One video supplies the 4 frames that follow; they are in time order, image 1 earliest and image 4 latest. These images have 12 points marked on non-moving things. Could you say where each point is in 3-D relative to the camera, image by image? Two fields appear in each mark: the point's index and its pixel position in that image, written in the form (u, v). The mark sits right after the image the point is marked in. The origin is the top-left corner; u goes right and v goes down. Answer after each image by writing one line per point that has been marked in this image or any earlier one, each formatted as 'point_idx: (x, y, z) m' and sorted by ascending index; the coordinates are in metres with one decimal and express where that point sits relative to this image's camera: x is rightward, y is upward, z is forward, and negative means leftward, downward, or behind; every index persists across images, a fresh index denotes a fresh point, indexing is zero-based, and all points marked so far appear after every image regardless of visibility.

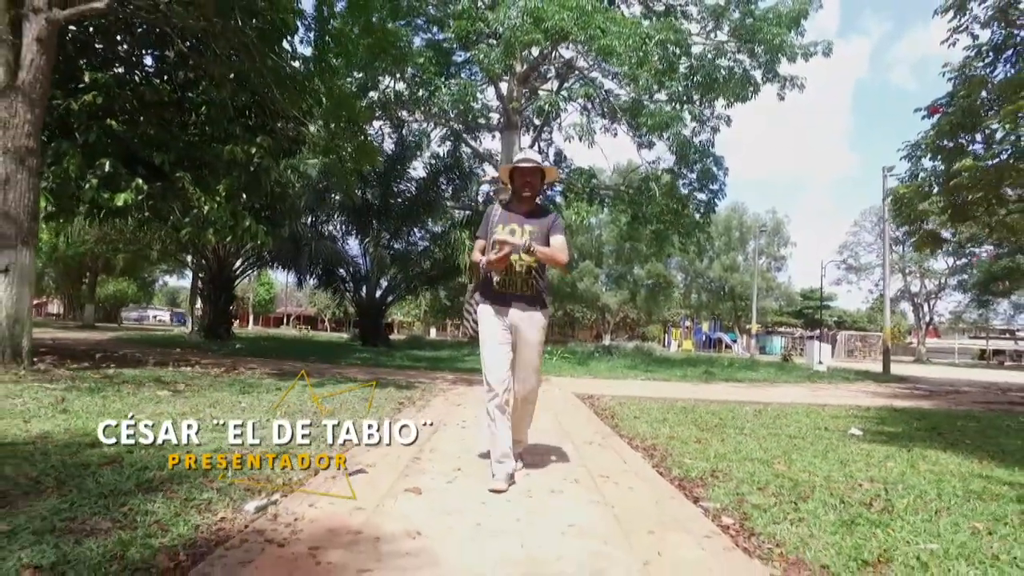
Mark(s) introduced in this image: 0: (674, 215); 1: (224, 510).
0: (+4.0, +1.8, +18.5) m
1: (-1.1, -0.9, +2.9) m
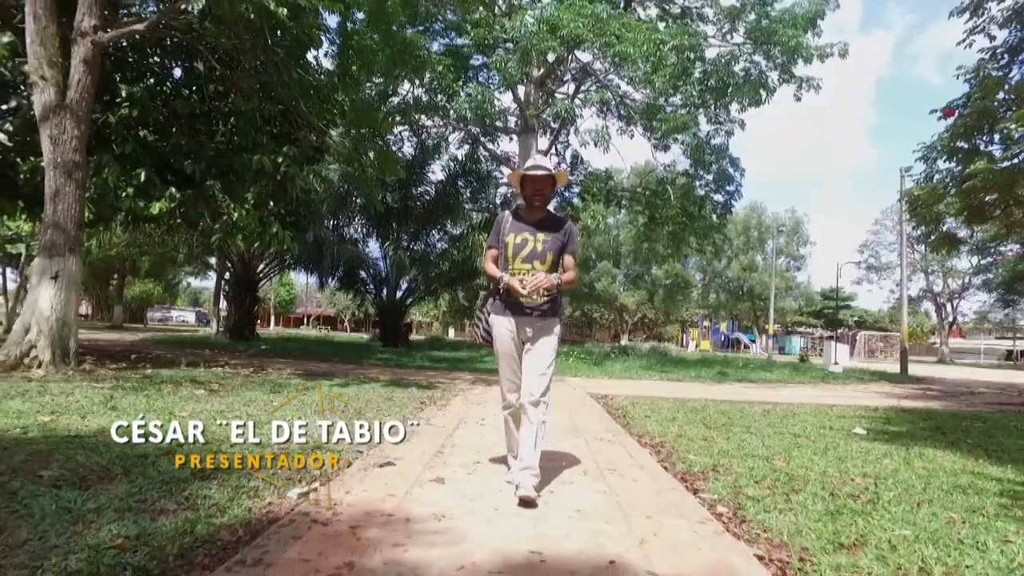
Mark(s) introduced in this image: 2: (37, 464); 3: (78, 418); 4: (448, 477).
0: (+4.5, +1.8, +18.7) m
1: (-1.1, -0.9, +3.3) m
2: (-2.3, -0.9, +3.6) m
3: (-3.1, -0.9, +5.4) m
4: (-0.3, -1.0, +3.8) m
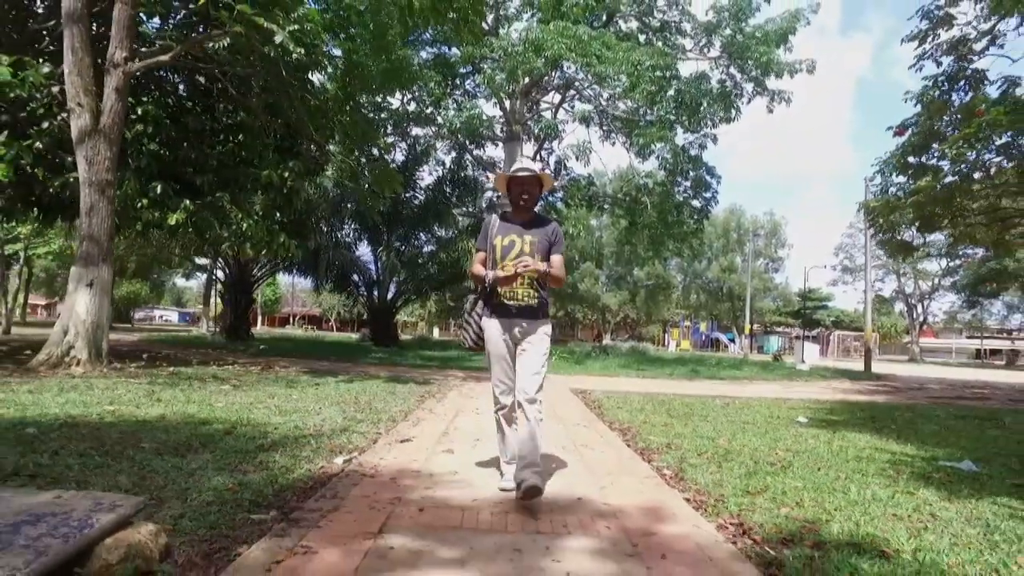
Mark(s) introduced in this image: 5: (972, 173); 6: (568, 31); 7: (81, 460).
0: (+4.1, +1.7, +19.9) m
1: (-1.1, -1.0, +4.4) m
2: (-2.3, -0.9, +4.6) m
3: (-3.2, -1.0, +6.4) m
4: (-0.4, -1.0, +4.8) m
5: (+8.4, +2.1, +13.8) m
6: (+1.2, +5.5, +15.9) m
7: (-2.2, -0.9, +3.9) m
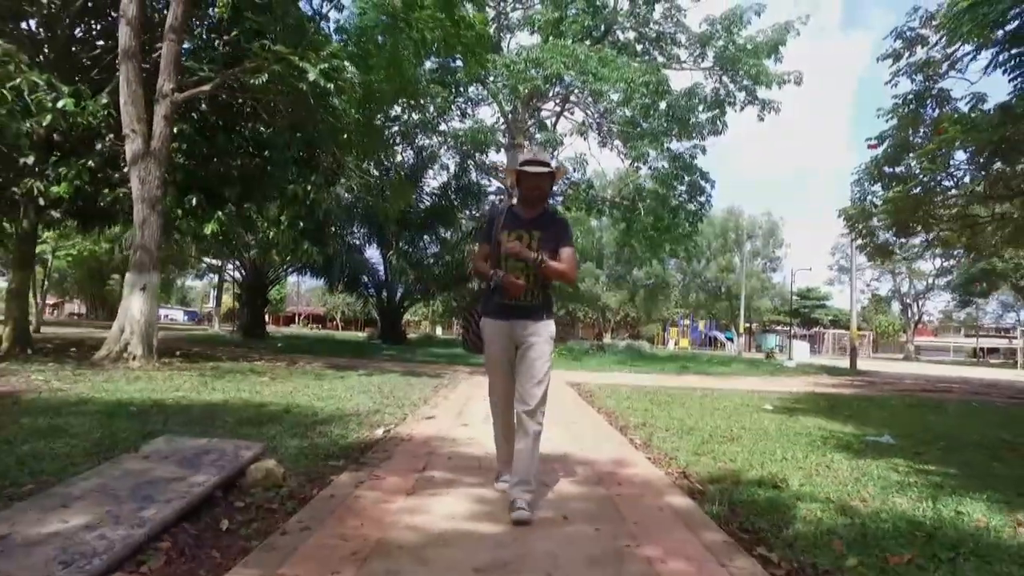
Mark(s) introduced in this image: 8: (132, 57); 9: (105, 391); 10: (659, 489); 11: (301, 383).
0: (+4.2, +1.7, +21.1) m
1: (-1.1, -1.1, +5.5) m
2: (-2.3, -1.0, +5.8) m
3: (-3.2, -1.1, +7.6) m
4: (-0.3, -1.1, +6.0) m
5: (+8.5, +2.1, +14.9) m
6: (+1.2, +5.4, +17.1) m
7: (-2.2, -0.9, +5.1) m
8: (-5.2, +3.2, +10.3) m
9: (-3.9, -1.0, +7.2) m
10: (+0.7, -1.0, +3.8) m
11: (-2.6, -1.2, +9.4) m
